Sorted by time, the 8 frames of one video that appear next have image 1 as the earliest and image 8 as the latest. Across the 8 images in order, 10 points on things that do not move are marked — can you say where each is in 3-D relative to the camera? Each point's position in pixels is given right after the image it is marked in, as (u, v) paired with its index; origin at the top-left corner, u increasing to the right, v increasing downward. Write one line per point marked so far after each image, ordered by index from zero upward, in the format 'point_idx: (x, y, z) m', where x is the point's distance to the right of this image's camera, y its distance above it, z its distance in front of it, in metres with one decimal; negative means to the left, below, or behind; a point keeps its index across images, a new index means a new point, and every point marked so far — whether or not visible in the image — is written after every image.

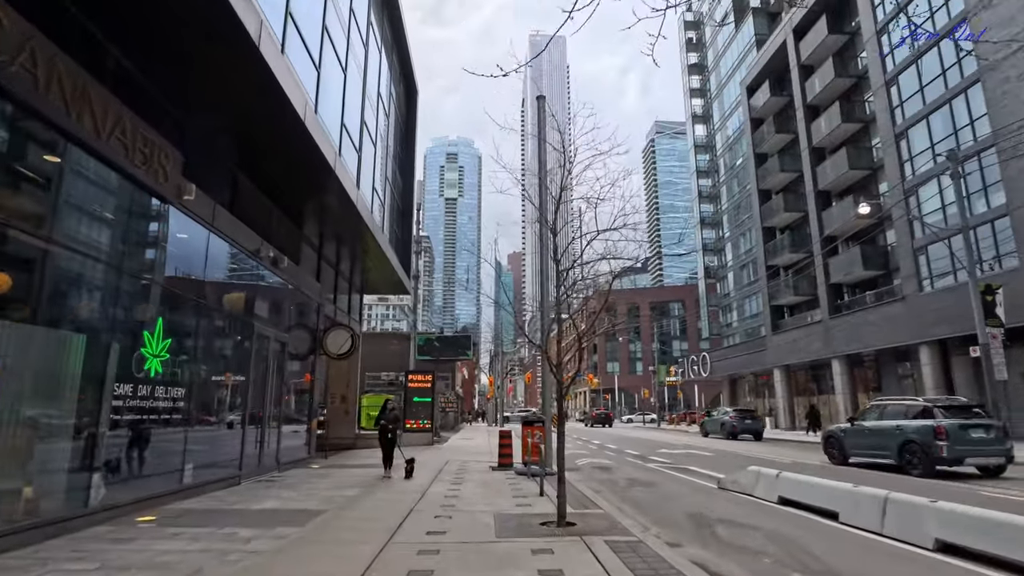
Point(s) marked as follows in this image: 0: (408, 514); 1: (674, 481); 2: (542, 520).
0: (-1.4, -3.0, +7.7) m
1: (+3.3, -3.9, +11.8) m
2: (+0.4, -2.9, +7.3) m
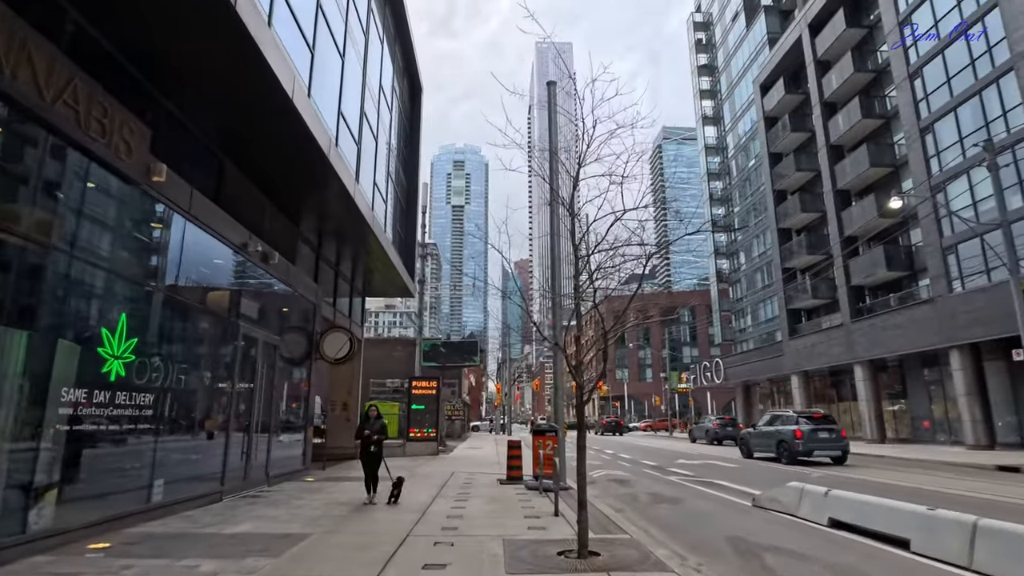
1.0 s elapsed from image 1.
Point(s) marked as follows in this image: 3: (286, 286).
0: (-1.2, -2.9, +6.7) m
1: (+3.5, -3.8, +10.7) m
2: (+0.5, -2.8, +6.2) m
3: (-5.4, 0.0, +13.7) m
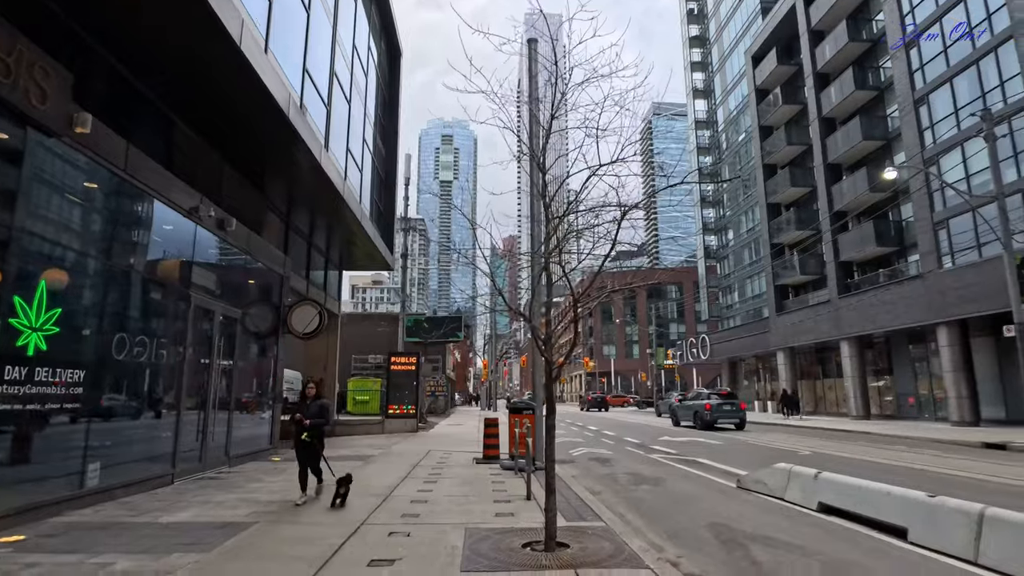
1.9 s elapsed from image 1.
0: (-1.6, -2.5, +6.1) m
1: (+3.0, -3.3, +10.2) m
2: (+0.1, -2.4, +5.7) m
3: (-5.9, +0.7, +13.0) m
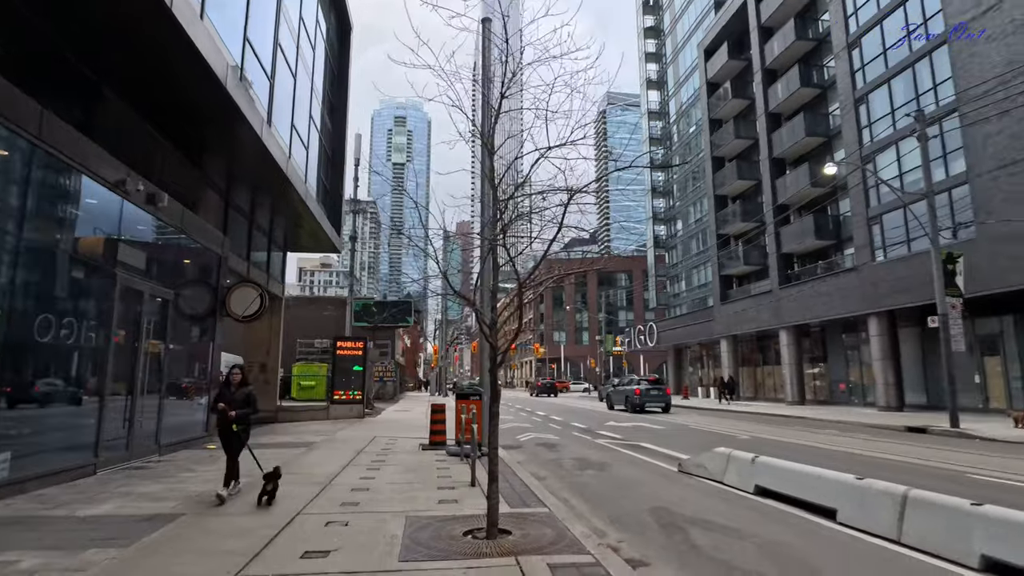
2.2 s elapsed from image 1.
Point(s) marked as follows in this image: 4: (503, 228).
0: (-2.2, -2.3, +5.8) m
1: (+2.1, -3.1, +10.3) m
2: (-0.4, -2.3, +5.6) m
3: (-6.9, +1.1, +12.3) m
4: (-0.1, +0.7, +6.5) m
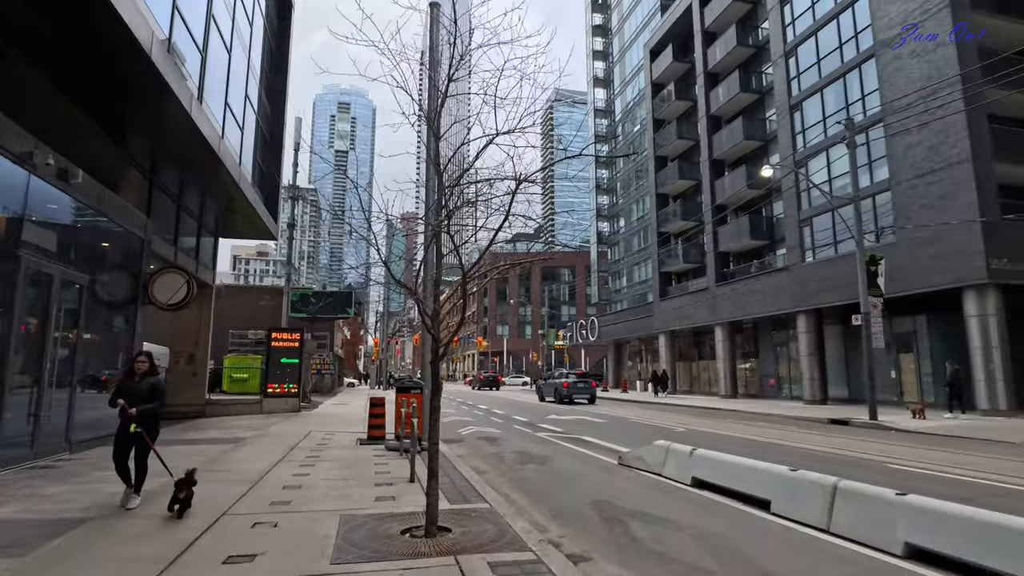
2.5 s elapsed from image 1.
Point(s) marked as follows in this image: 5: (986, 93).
0: (-2.8, -2.2, +5.5) m
1: (+1.0, -3.0, +10.4) m
2: (-1.0, -2.2, +5.4) m
3: (-8.0, +1.4, +11.4) m
4: (-0.7, +0.8, +6.2) m
5: (+15.6, +6.4, +19.3) m
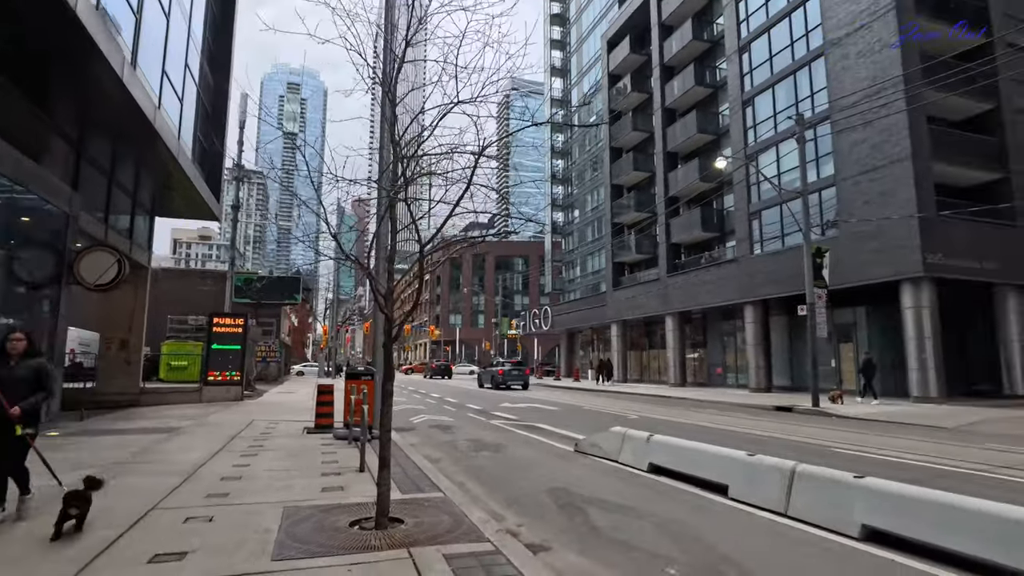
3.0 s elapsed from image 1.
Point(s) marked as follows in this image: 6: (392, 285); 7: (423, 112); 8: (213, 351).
0: (-3.2, -2.0, +5.0) m
1: (+0.2, -2.7, +10.2) m
2: (-1.4, -2.0, +5.0) m
3: (-8.8, +1.8, +10.4) m
4: (-1.1, +1.0, +5.9) m
5: (+14.2, +6.7, +20.1) m
6: (-1.1, 0.0, +5.5) m
7: (-1.0, +1.8, +6.2) m
8: (-10.0, -2.1, +19.6) m
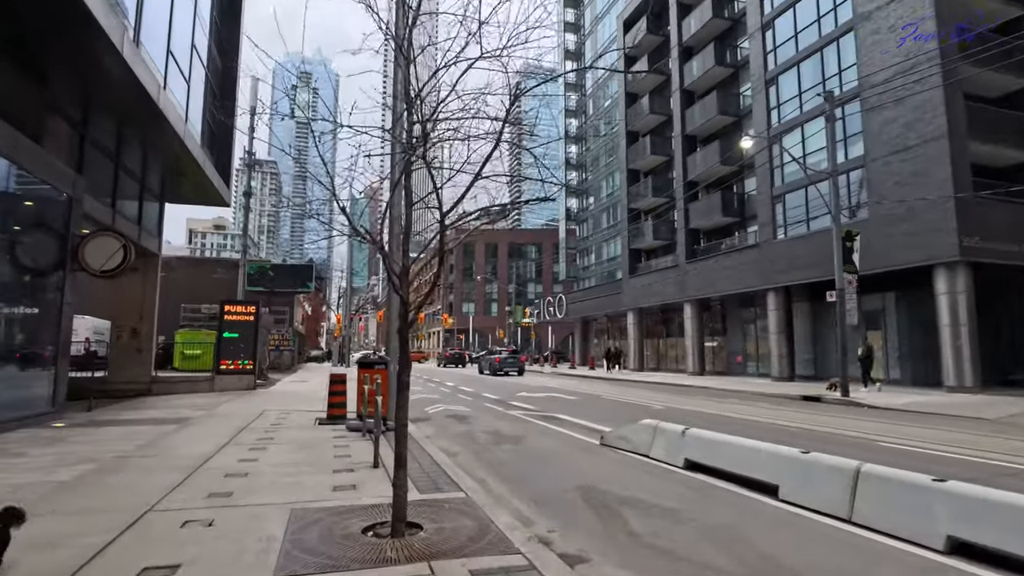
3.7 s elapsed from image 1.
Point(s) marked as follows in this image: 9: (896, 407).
0: (-2.9, -1.8, +4.5) m
1: (+0.6, -2.4, +9.7) m
2: (-1.1, -1.8, +4.5) m
3: (-8.5, +2.1, +10.0) m
4: (-0.8, +1.2, +5.3) m
5: (+14.7, +7.2, +19.2) m
6: (-0.9, +0.2, +5.0) m
7: (-0.7, +2.0, +5.7) m
8: (-9.4, -1.7, +19.3) m
9: (+10.4, -3.2, +16.0) m
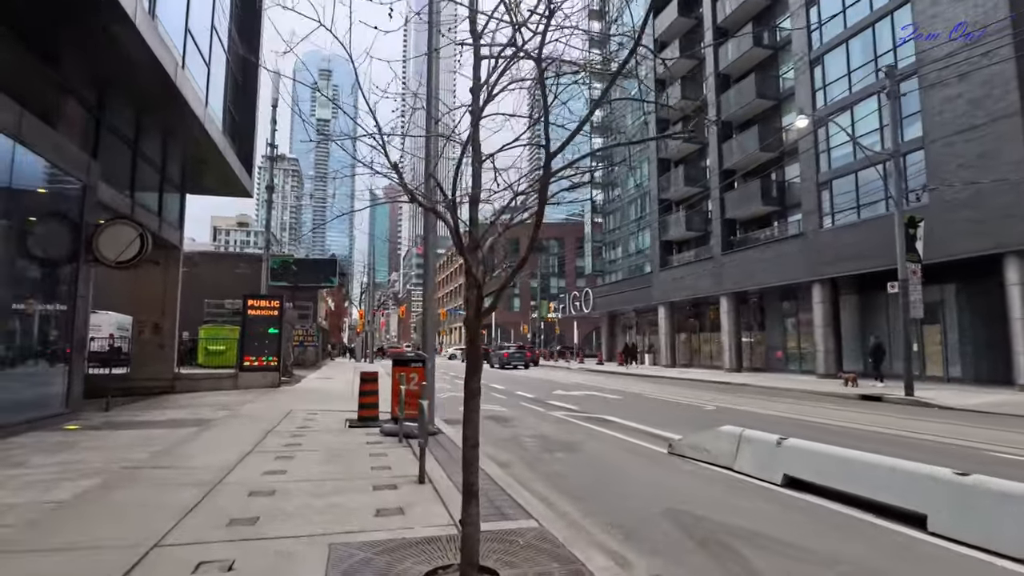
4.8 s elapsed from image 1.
0: (-2.3, -1.7, +3.7) m
1: (+1.4, -2.3, +8.7) m
2: (-0.5, -1.7, +3.6) m
3: (-7.7, +2.2, +9.3) m
4: (-0.2, +1.3, +4.4) m
5: (+15.8, +7.5, +17.6) m
6: (-0.3, +0.3, +4.0) m
7: (-0.1, +2.1, +4.7) m
8: (-8.3, -1.5, +18.6) m
9: (+11.4, -3.0, +14.6) m
